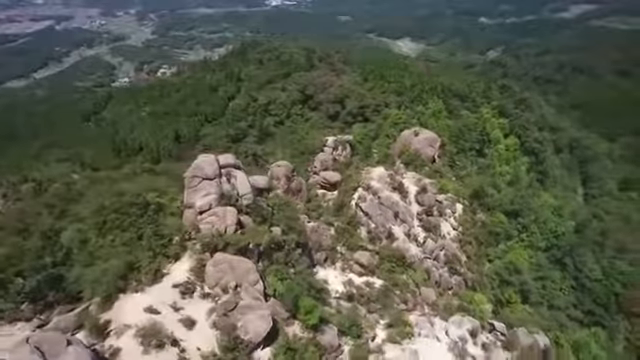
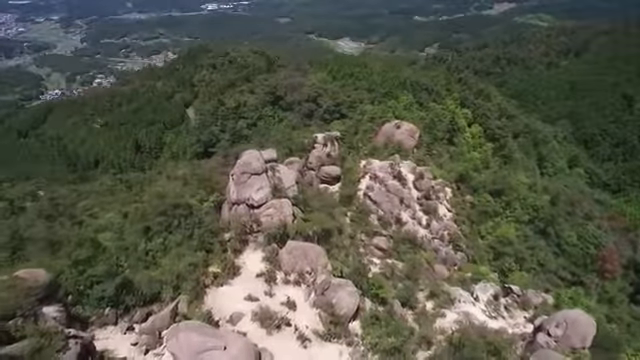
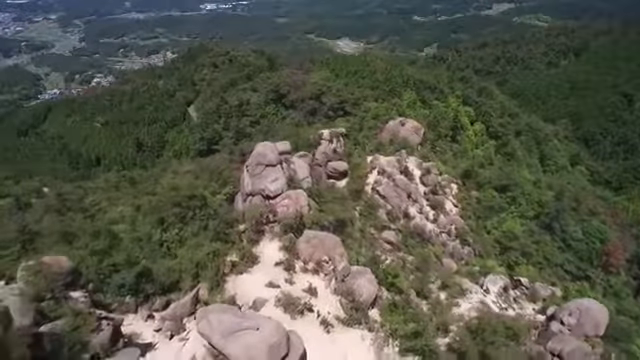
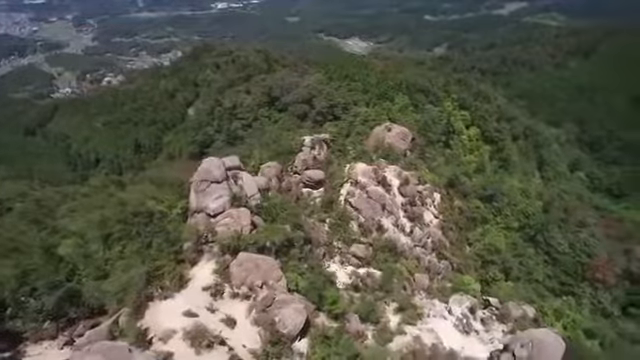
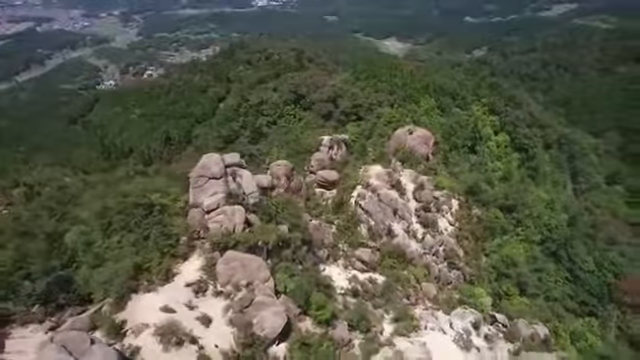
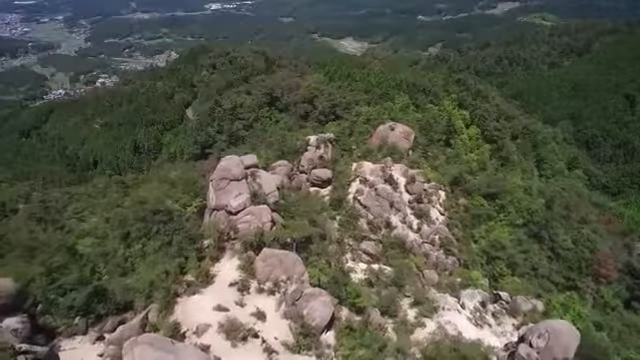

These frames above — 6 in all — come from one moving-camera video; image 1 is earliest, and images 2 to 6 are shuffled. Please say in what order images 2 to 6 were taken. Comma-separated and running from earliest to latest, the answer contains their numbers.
5, 4, 6, 2, 3
